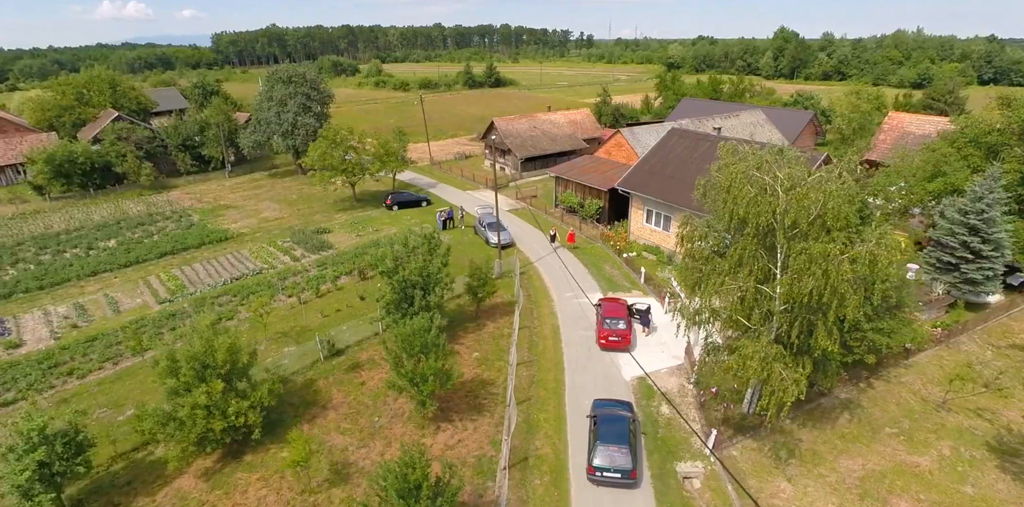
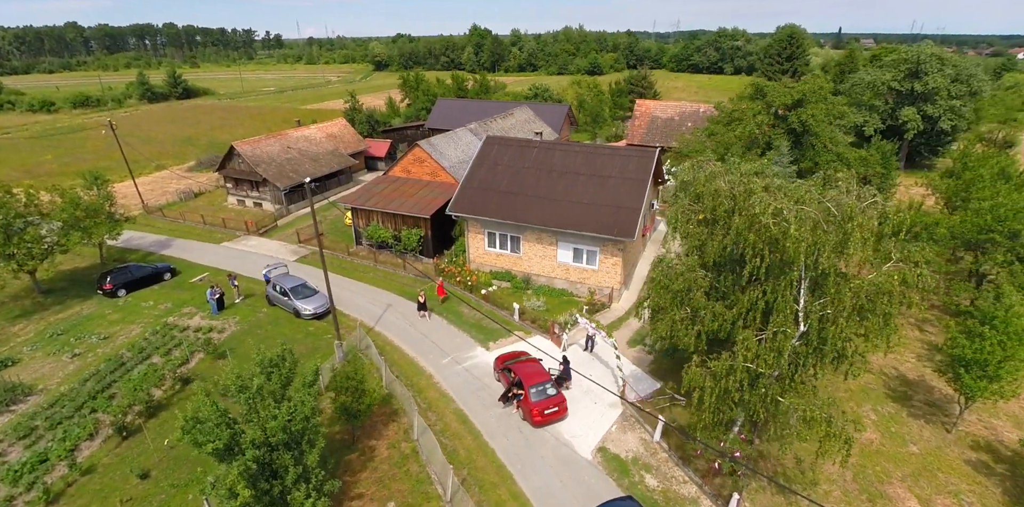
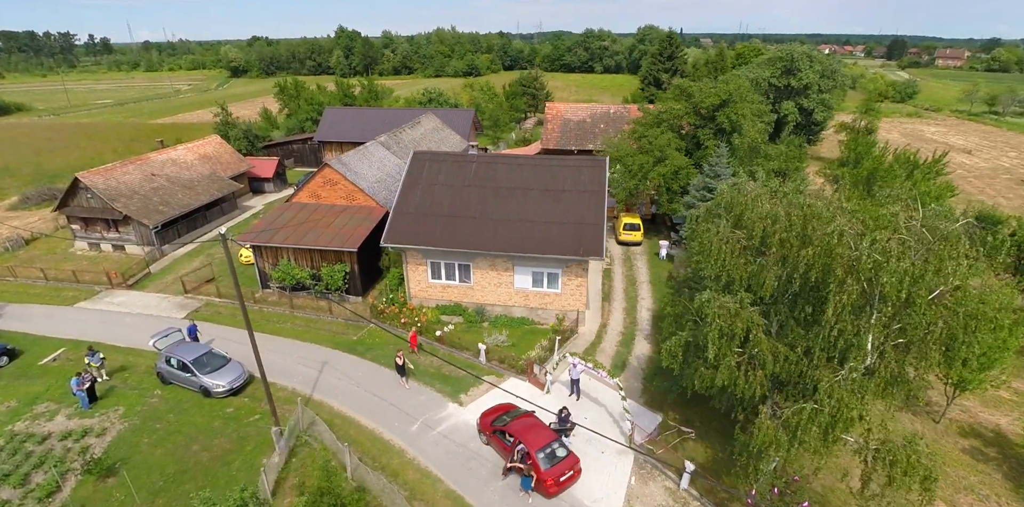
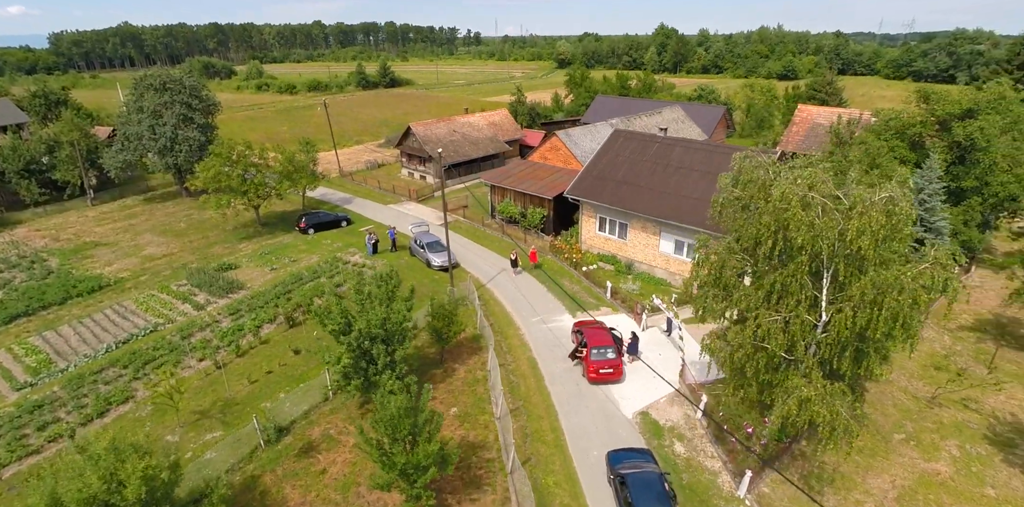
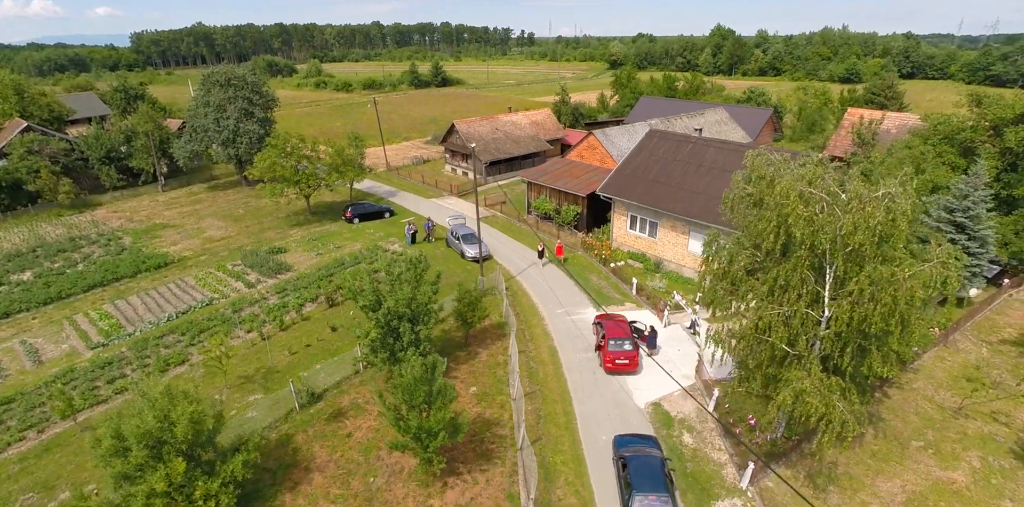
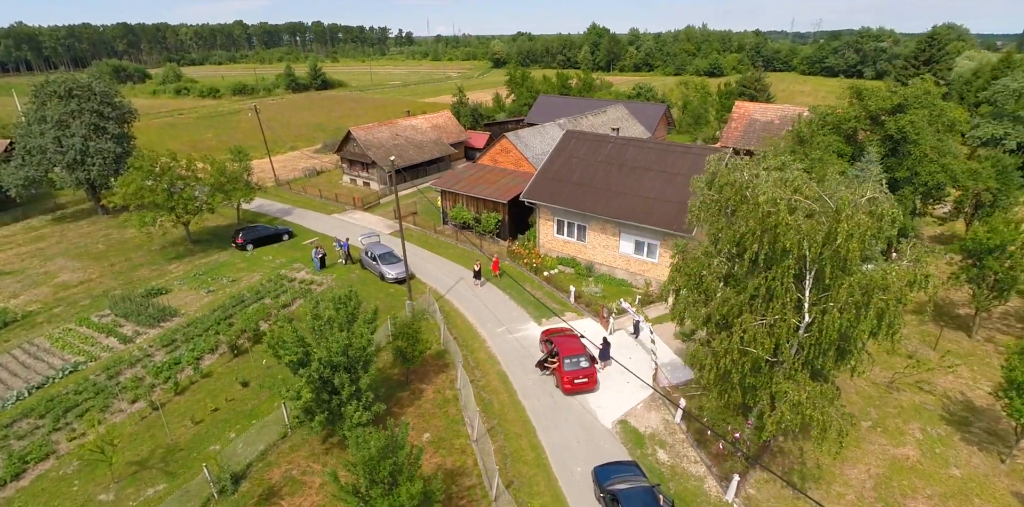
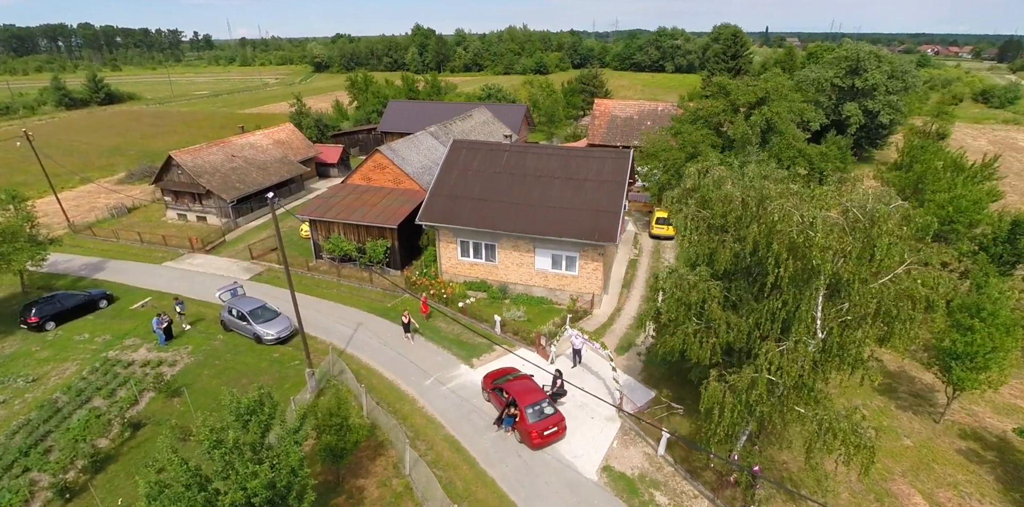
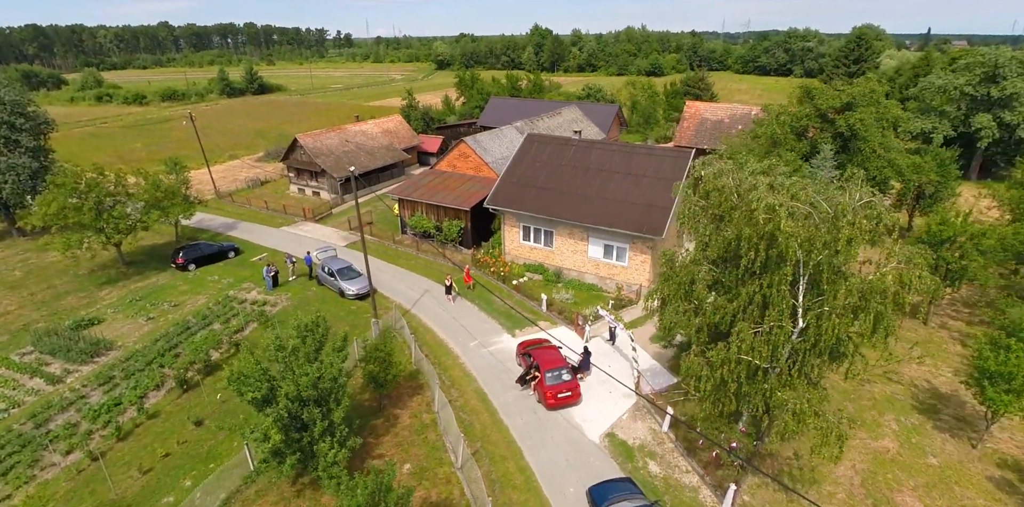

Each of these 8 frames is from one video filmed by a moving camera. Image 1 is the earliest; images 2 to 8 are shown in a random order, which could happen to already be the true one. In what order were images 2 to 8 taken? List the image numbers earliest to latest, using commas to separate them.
5, 4, 6, 8, 2, 7, 3
